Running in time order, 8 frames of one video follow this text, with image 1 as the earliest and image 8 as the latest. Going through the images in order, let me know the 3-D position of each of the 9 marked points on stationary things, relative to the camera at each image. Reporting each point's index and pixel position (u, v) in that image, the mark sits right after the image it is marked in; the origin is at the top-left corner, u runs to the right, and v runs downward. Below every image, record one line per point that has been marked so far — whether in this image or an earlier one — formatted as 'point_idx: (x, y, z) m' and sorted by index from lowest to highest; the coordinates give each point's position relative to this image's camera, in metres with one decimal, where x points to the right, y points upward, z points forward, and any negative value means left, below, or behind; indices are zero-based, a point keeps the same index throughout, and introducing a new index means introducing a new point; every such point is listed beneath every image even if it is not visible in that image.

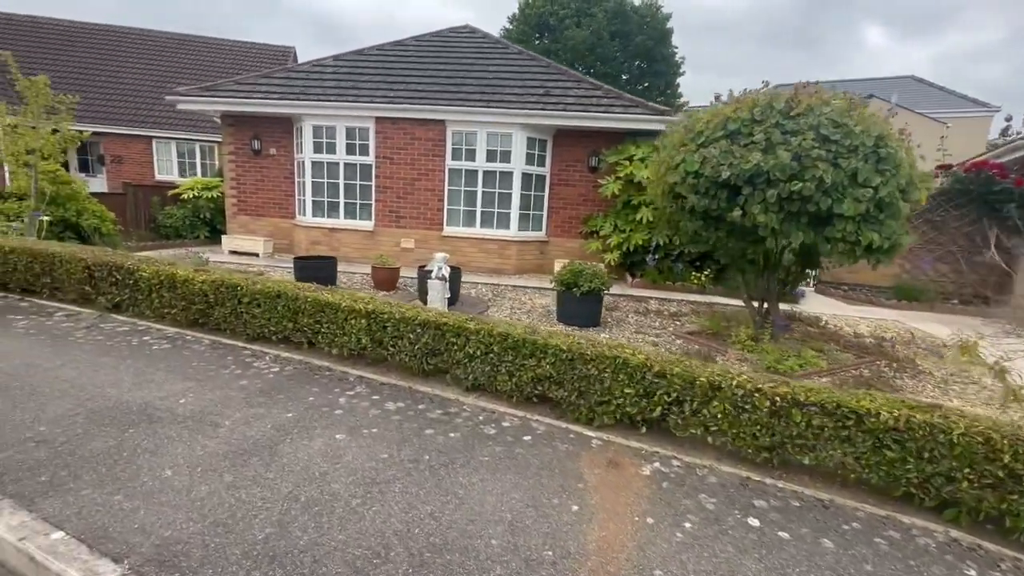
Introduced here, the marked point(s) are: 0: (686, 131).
0: (+2.0, +1.8, +5.4) m
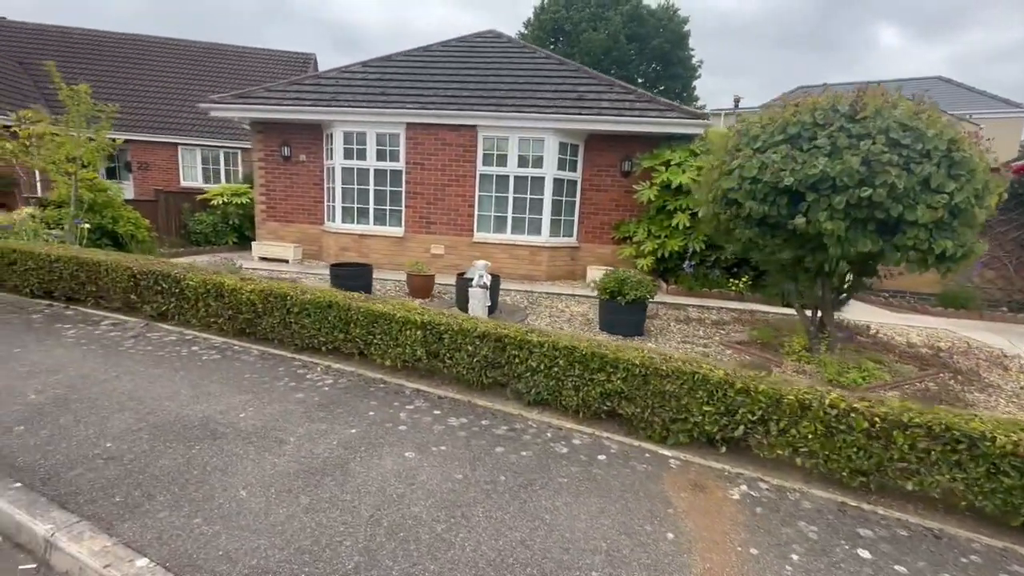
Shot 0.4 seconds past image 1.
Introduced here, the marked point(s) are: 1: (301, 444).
0: (+2.6, +1.7, +5.2) m
1: (-1.4, -1.1, +3.2) m
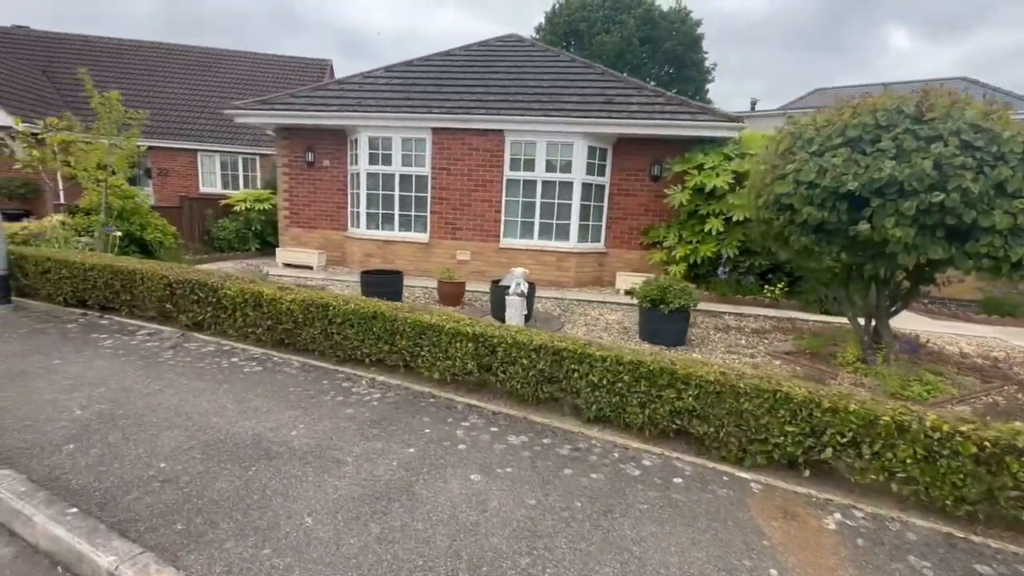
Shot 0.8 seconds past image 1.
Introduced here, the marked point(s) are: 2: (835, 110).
0: (+3.1, +1.6, +5.0) m
1: (-1.0, -1.1, +3.0) m
2: (+3.5, +1.9, +5.0) m
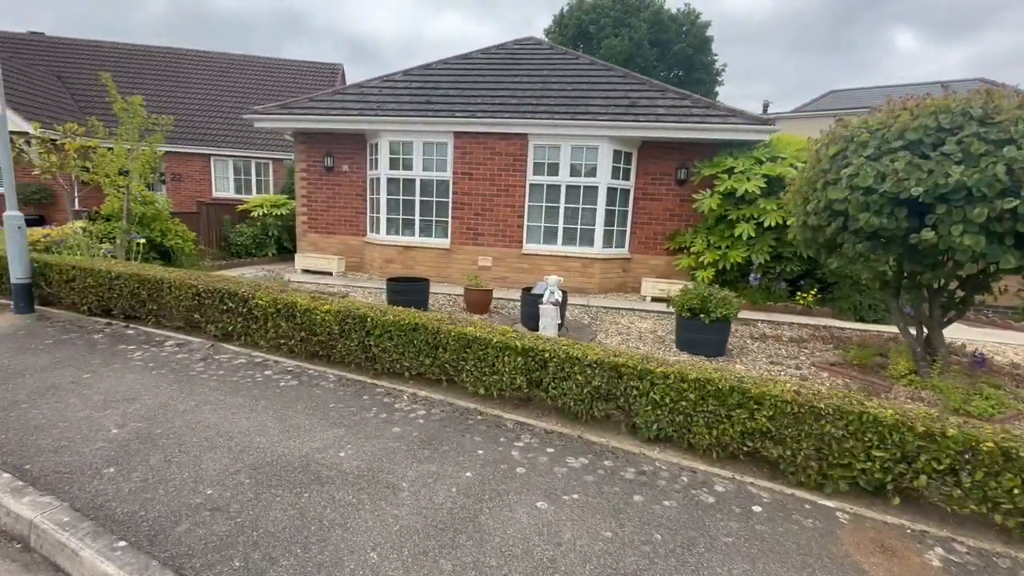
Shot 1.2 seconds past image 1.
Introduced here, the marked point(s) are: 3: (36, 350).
0: (+3.5, +1.5, +4.8) m
1: (-0.6, -1.2, +2.8) m
2: (+3.9, +1.8, +4.8) m
3: (-4.9, -0.6, +4.8) m
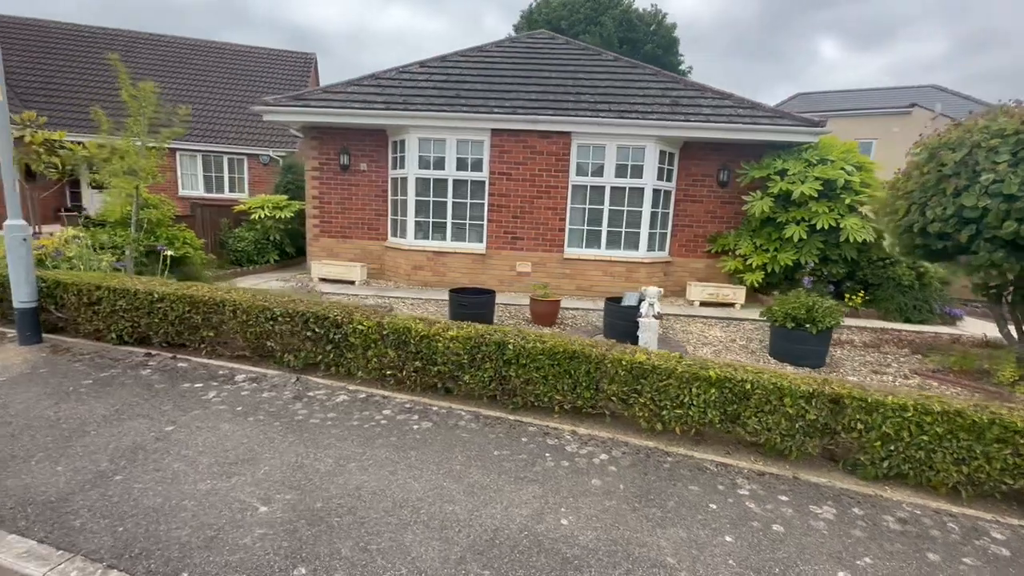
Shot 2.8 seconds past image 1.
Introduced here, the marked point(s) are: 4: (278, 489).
0: (+4.7, +1.4, +4.7) m
1: (+0.9, -1.4, +2.3) m
2: (+5.1, +1.7, +4.7) m
3: (-3.6, -0.9, +3.9) m
4: (-1.4, -1.2, +2.8) m
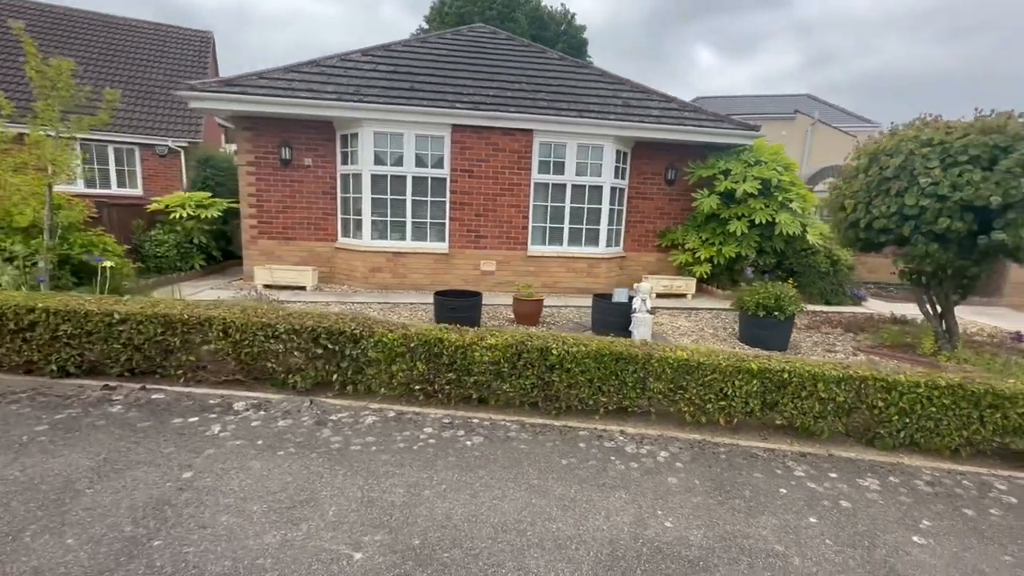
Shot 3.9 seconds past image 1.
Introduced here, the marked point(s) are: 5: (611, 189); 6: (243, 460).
0: (+4.7, +1.6, +5.5) m
1: (+1.6, -1.4, +2.5) m
2: (+5.1, +1.9, +5.6) m
3: (-3.1, -1.1, +3.1) m
4: (-0.8, -1.3, +2.5) m
5: (+1.9, +1.9, +9.1) m
6: (-1.8, -1.1, +3.1) m
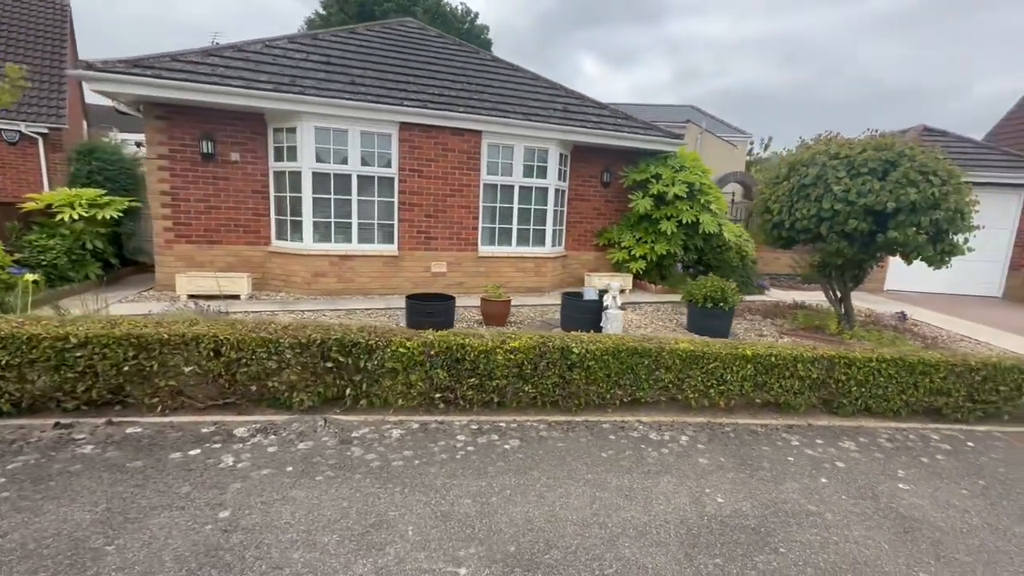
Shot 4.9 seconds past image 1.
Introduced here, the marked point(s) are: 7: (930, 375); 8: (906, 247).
0: (+4.4, +1.7, +6.5) m
1: (+2.0, -1.4, +2.9) m
2: (+4.7, +2.0, +6.6) m
3: (-2.7, -1.2, +2.6) m
4: (-0.3, -1.3, +2.4) m
5: (+0.9, +2.0, +9.5) m
6: (-1.4, -1.2, +2.8) m
7: (+3.7, -0.8, +4.2) m
8: (+5.3, +0.5, +6.3) m
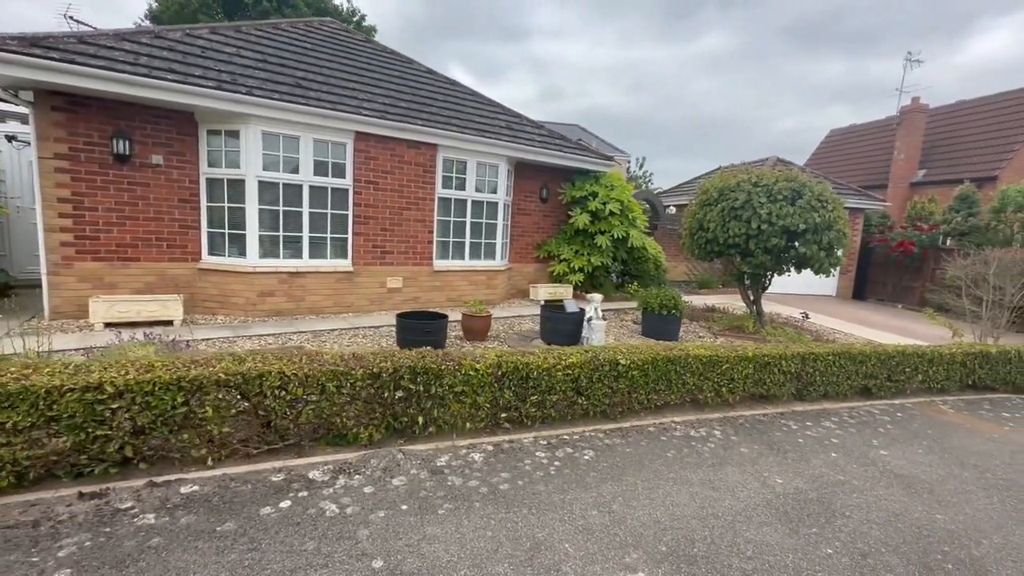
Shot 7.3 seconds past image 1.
0: (+4.0, +1.6, +7.8) m
1: (+2.7, -1.5, +3.7) m
2: (+4.3, +1.9, +8.0) m
3: (-1.8, -1.4, +2.1) m
4: (+0.6, -1.5, +2.6) m
5: (-0.2, +1.7, +9.7) m
6: (-0.6, -1.4, +2.7) m
7: (+4.0, -0.9, +5.3) m
8: (+5.0, +0.5, +7.8) m
